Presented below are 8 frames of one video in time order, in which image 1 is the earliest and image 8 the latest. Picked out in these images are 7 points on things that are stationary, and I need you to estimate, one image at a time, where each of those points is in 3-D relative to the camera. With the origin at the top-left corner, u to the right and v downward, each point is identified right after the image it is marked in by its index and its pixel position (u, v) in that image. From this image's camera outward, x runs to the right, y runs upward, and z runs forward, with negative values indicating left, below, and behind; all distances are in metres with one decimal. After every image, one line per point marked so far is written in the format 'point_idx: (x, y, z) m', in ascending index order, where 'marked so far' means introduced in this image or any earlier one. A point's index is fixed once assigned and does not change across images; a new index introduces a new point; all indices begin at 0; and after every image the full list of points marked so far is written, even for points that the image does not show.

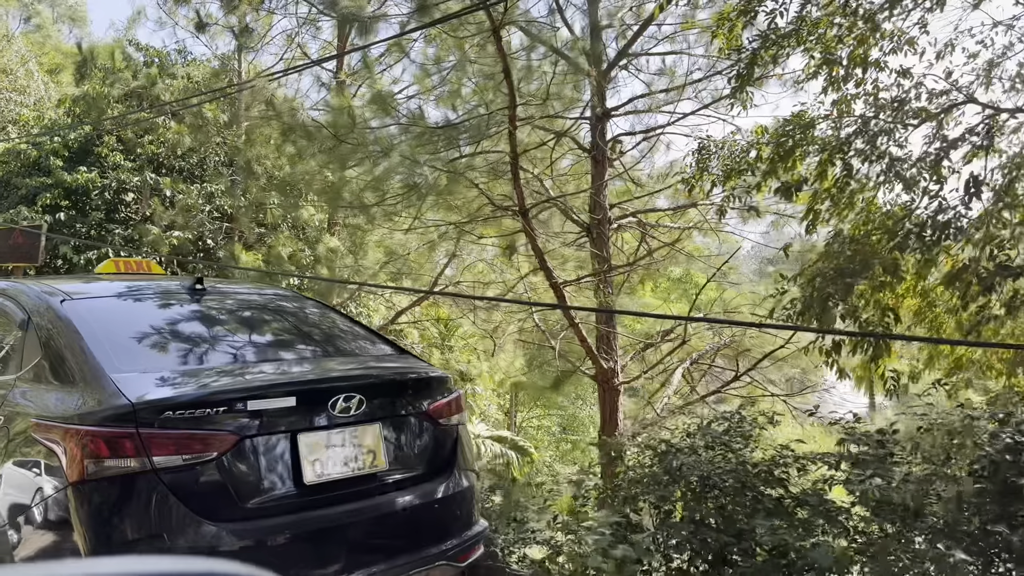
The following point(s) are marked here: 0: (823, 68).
0: (+1.8, +1.3, +5.0) m
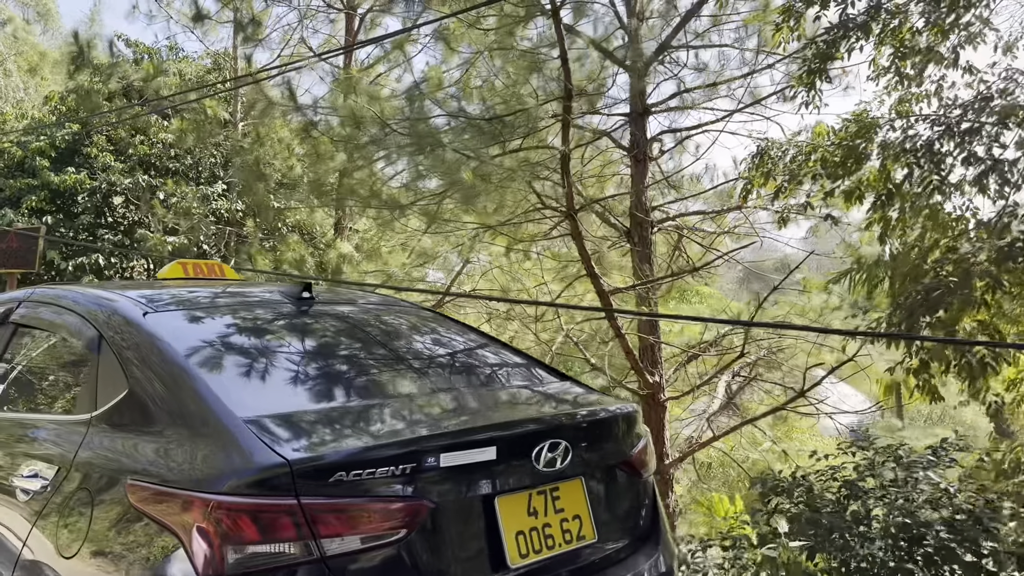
0: (+2.0, +1.2, +4.7) m
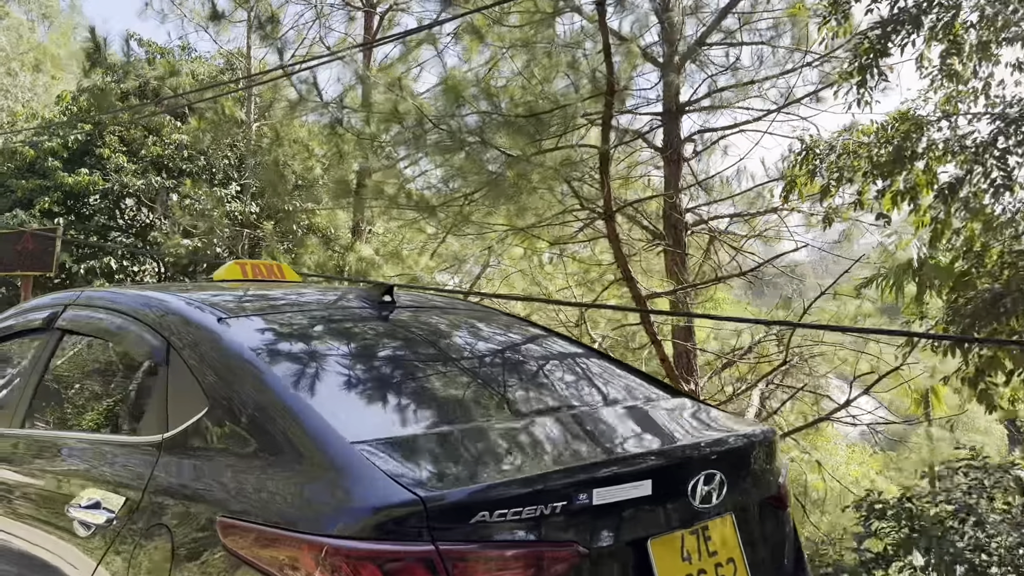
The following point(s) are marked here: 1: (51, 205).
0: (+2.2, +1.2, +4.5) m
1: (-4.4, +0.8, +8.4) m
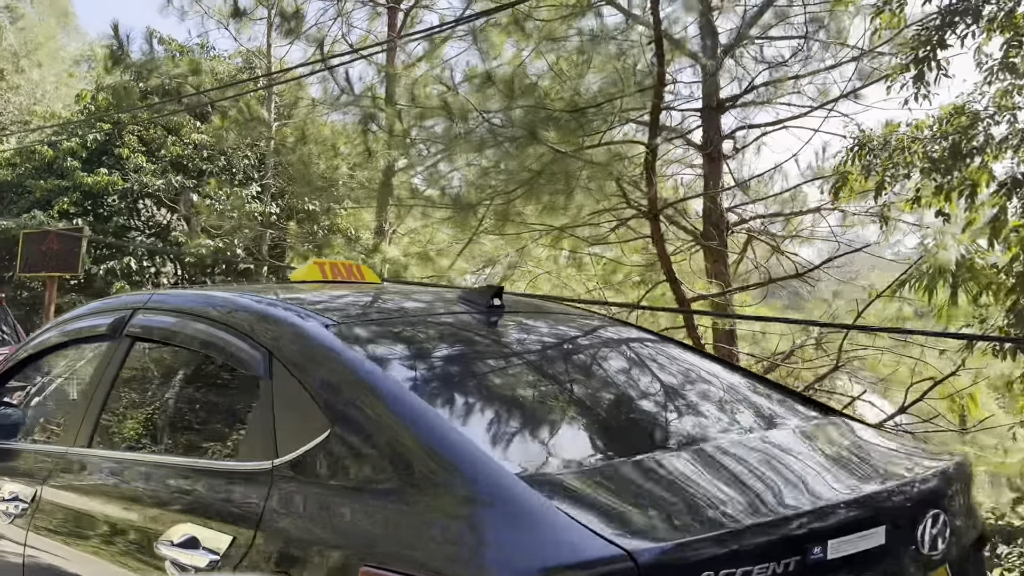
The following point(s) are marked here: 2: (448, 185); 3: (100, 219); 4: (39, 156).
0: (+2.4, +1.2, +4.3) m
1: (-4.2, +0.8, +8.3) m
2: (-0.4, +0.7, +5.6) m
3: (-4.0, +0.7, +8.6) m
4: (-4.6, +1.3, +8.6) m
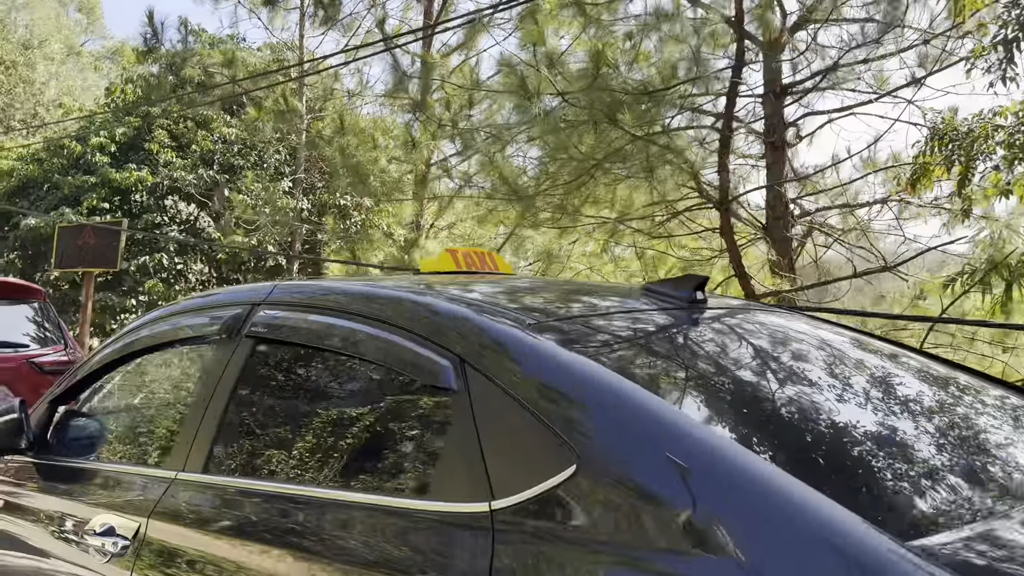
0: (+2.7, +1.2, +4.1) m
1: (-3.8, +0.8, +8.2) m
2: (-0.1, +0.7, +5.3) m
3: (-3.7, +0.7, +8.4) m
4: (-4.3, +1.3, +8.5) m
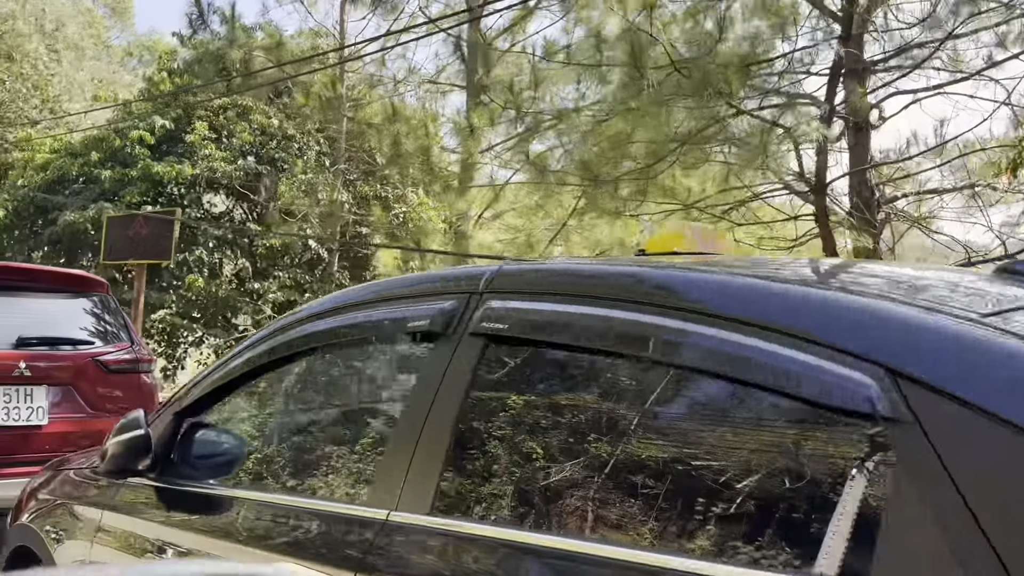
0: (+3.1, +1.3, +3.7) m
1: (-3.4, +0.9, +8.0) m
2: (+0.2, +0.7, +5.1) m
3: (-3.2, +0.8, +8.2) m
4: (-3.9, +1.4, +8.3) m
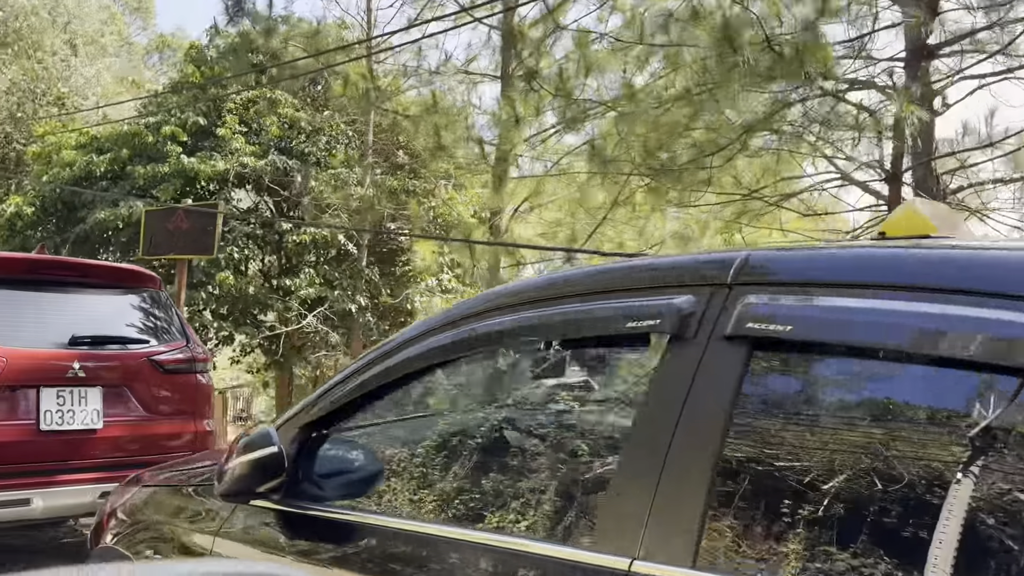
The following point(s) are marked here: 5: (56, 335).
0: (+3.3, +1.3, +3.5) m
1: (-3.1, +0.9, +7.9) m
2: (+0.5, +0.8, +4.9) m
3: (-2.9, +0.8, +8.1) m
4: (-3.5, +1.4, +8.2) m
5: (-1.2, -0.1, +2.4) m
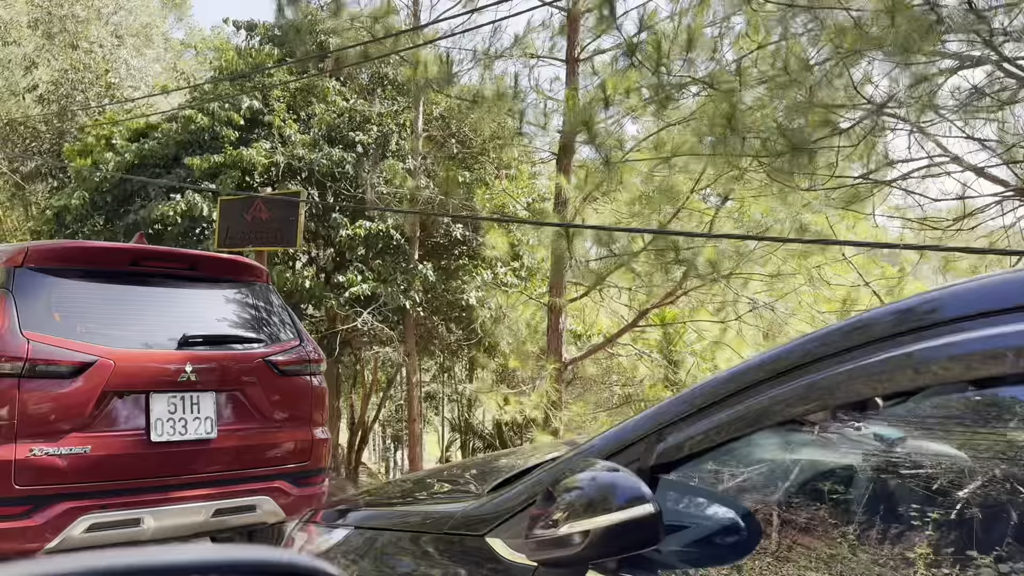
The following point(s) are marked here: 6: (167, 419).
0: (+3.7, +1.3, +3.1) m
1: (-2.6, +0.9, +7.6) m
2: (+1.0, +0.8, +4.6) m
3: (-2.4, +0.8, +7.9) m
4: (-3.0, +1.4, +8.0) m
5: (-0.8, -0.1, +2.1) m
6: (-0.8, -0.3, +2.0) m
